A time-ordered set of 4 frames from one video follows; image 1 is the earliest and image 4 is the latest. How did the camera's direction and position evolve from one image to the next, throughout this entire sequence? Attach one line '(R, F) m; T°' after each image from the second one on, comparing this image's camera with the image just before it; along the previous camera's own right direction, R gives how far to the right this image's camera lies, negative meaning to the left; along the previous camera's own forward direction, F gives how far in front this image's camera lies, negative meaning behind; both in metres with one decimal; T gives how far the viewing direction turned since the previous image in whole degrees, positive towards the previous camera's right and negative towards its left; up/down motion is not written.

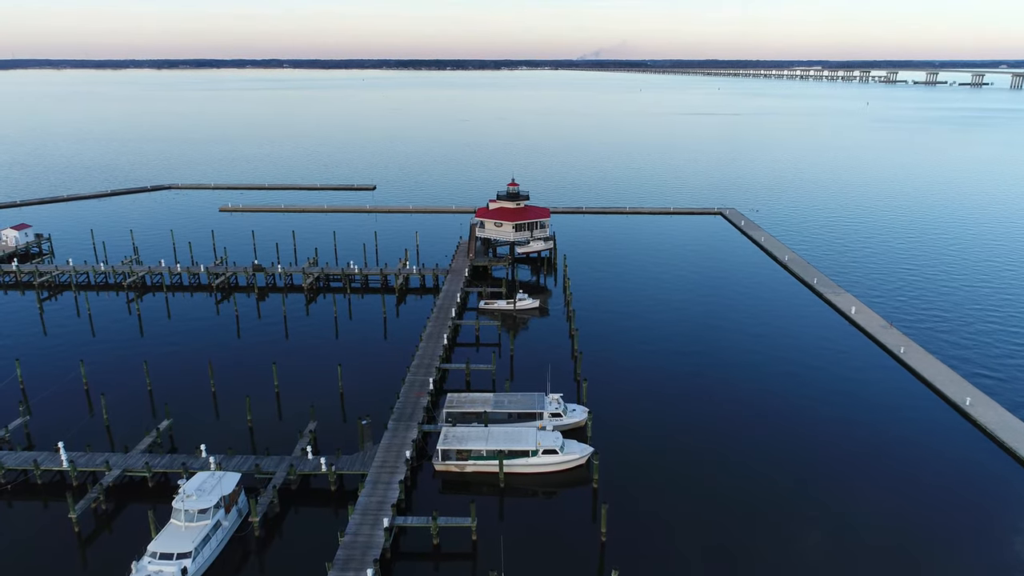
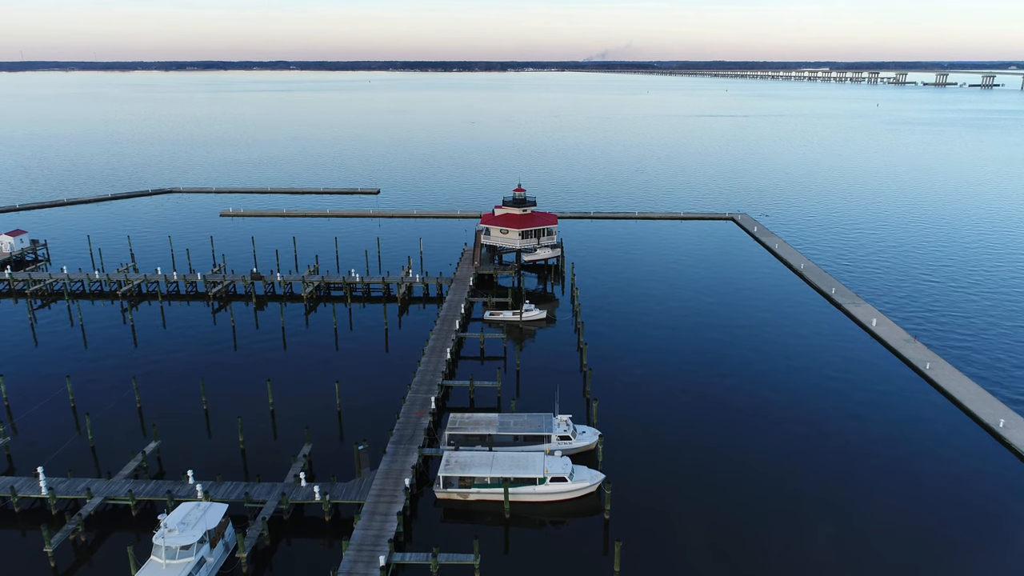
(0.0, +1.2) m; 0°
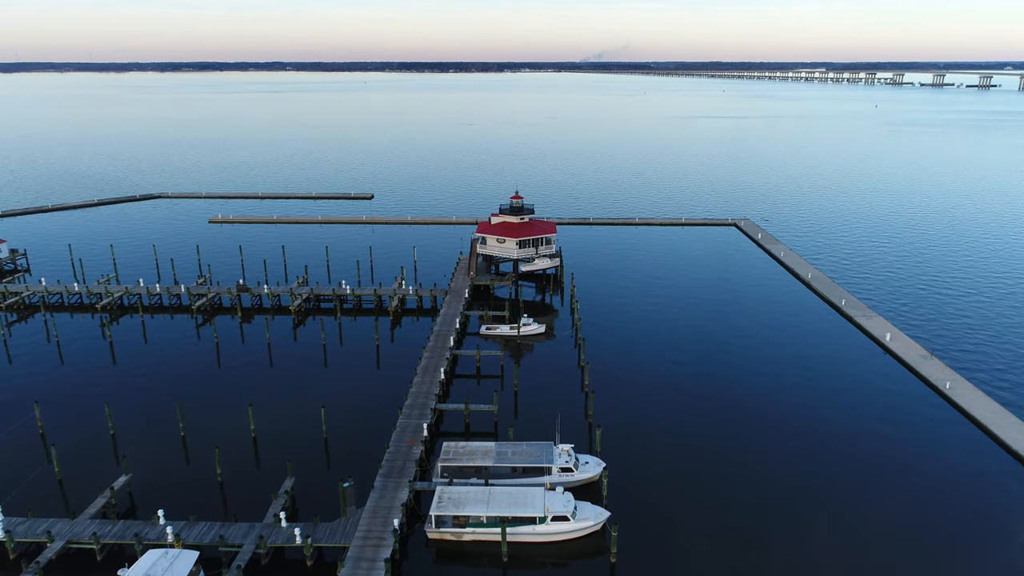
(0.0, +1.4) m; 0°
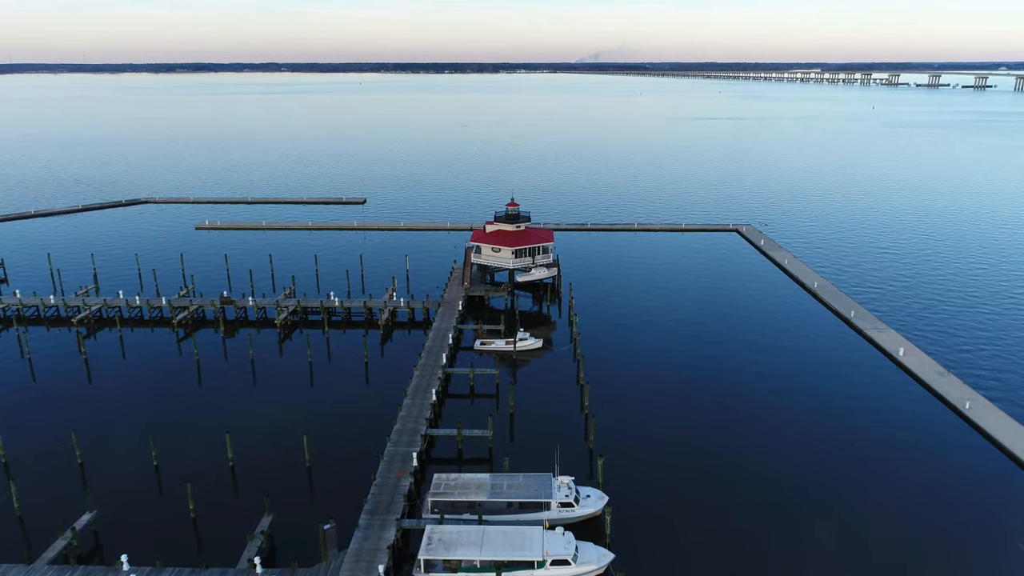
(0.0, +1.3) m; 0°
